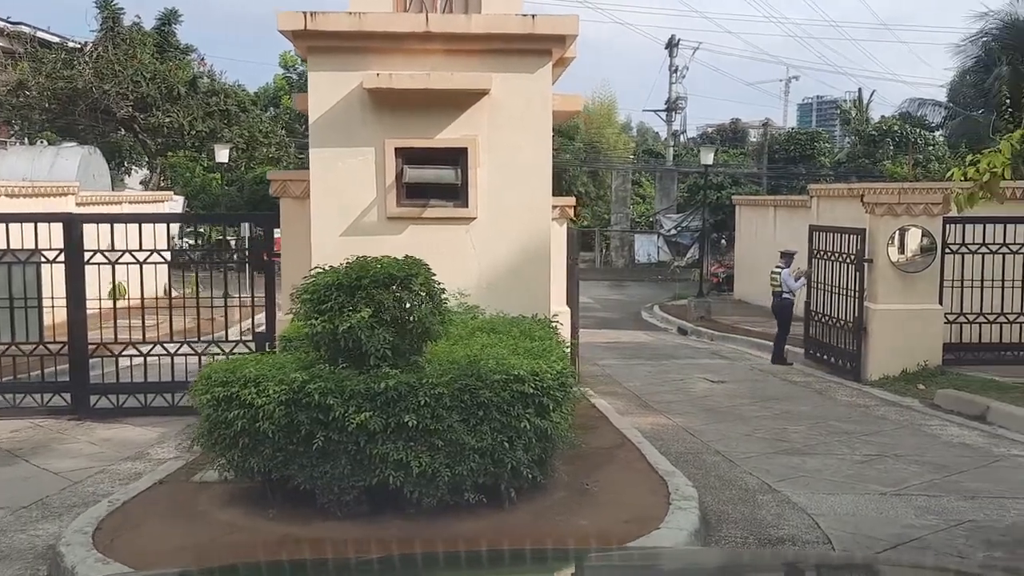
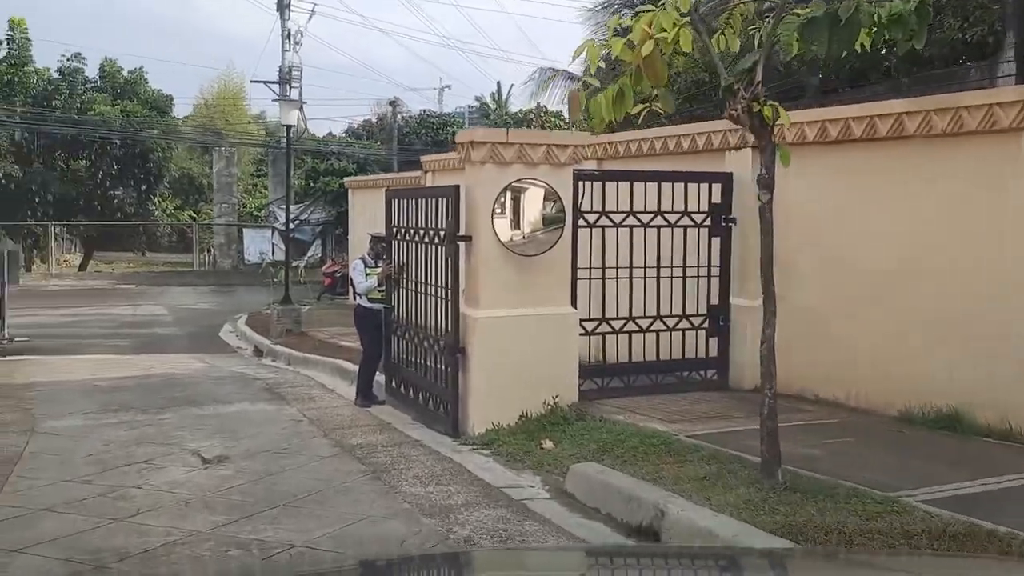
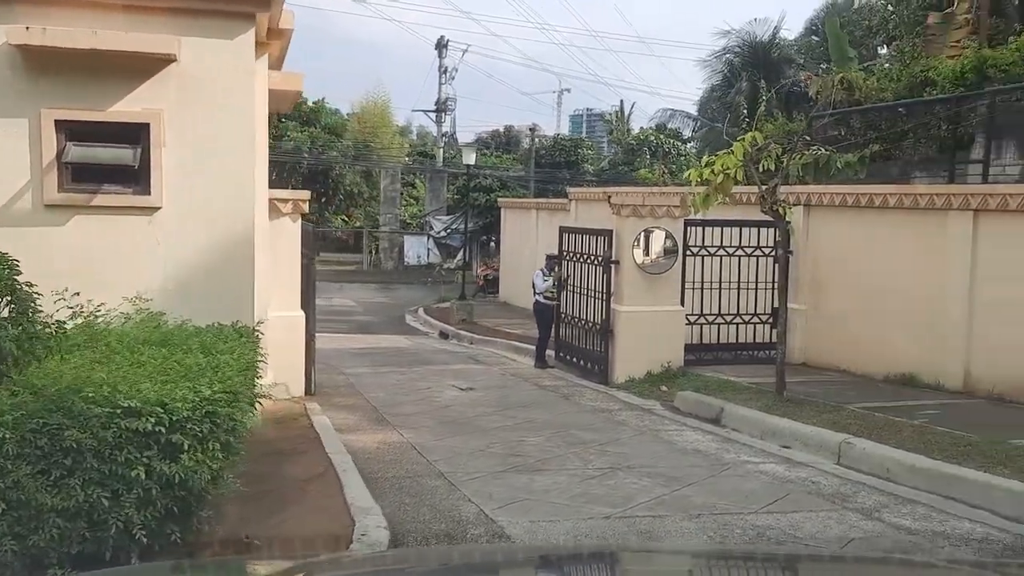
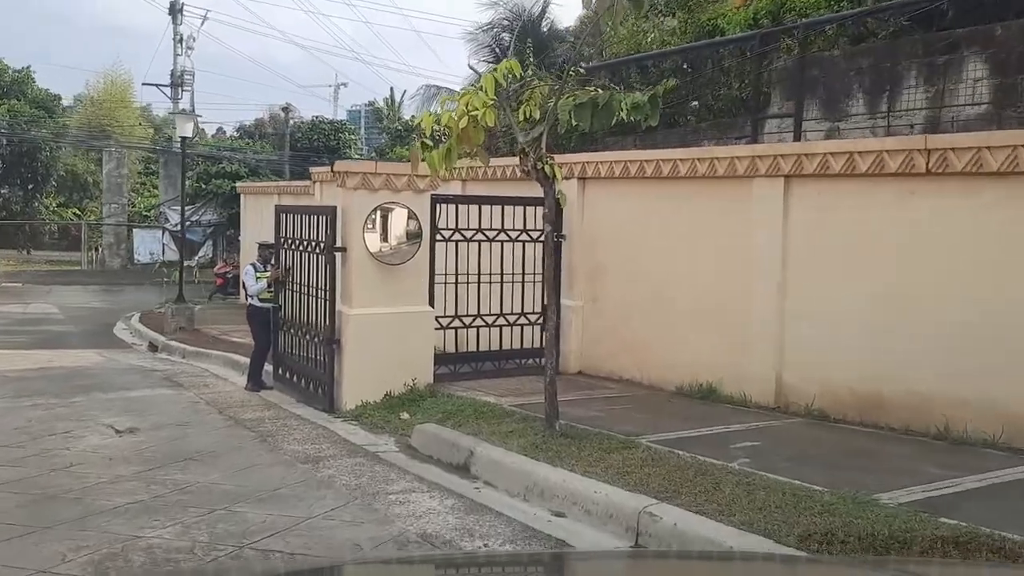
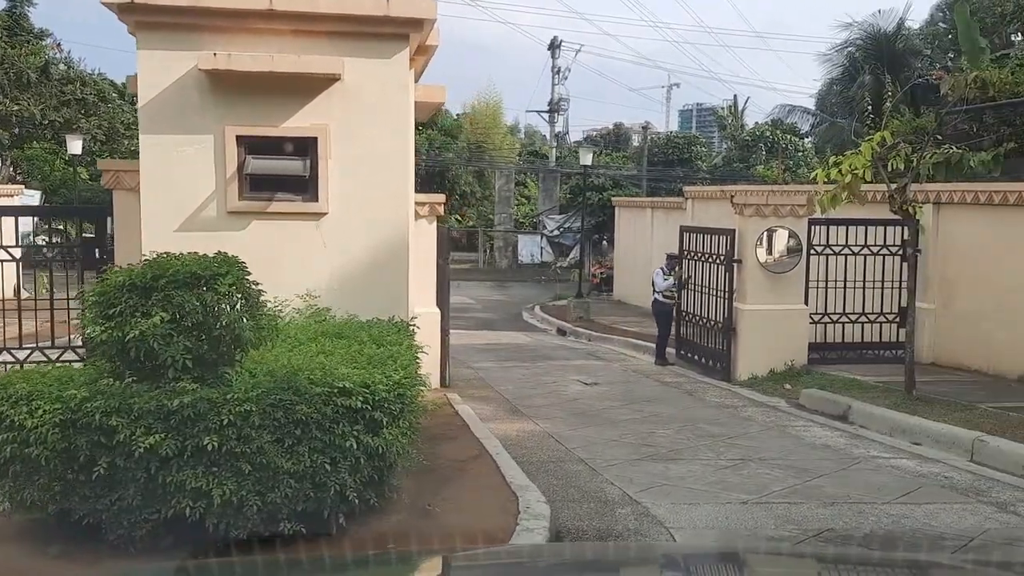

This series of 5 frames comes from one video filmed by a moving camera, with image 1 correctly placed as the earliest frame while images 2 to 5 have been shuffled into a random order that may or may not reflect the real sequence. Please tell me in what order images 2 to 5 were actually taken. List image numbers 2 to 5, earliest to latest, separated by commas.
5, 3, 4, 2
